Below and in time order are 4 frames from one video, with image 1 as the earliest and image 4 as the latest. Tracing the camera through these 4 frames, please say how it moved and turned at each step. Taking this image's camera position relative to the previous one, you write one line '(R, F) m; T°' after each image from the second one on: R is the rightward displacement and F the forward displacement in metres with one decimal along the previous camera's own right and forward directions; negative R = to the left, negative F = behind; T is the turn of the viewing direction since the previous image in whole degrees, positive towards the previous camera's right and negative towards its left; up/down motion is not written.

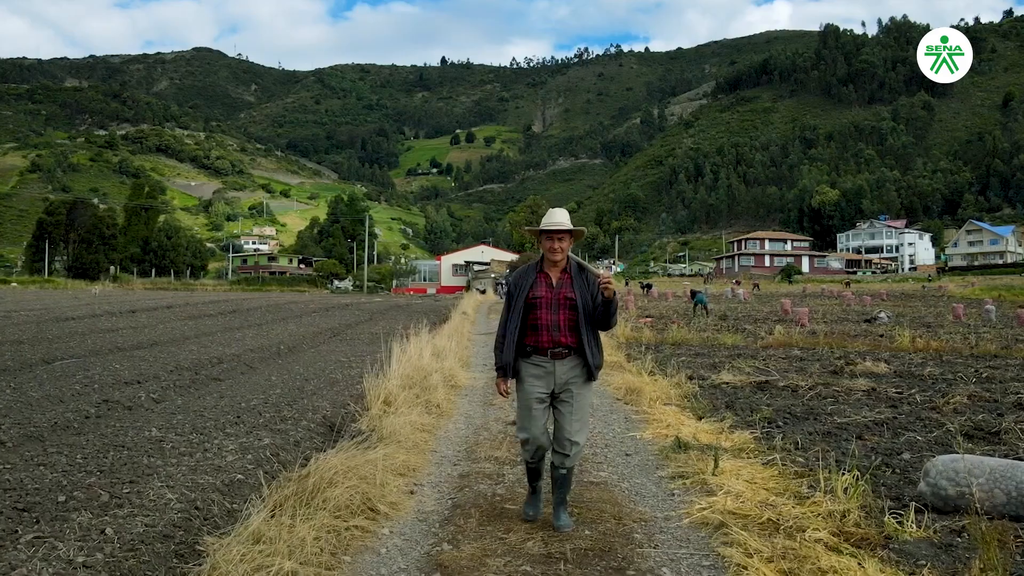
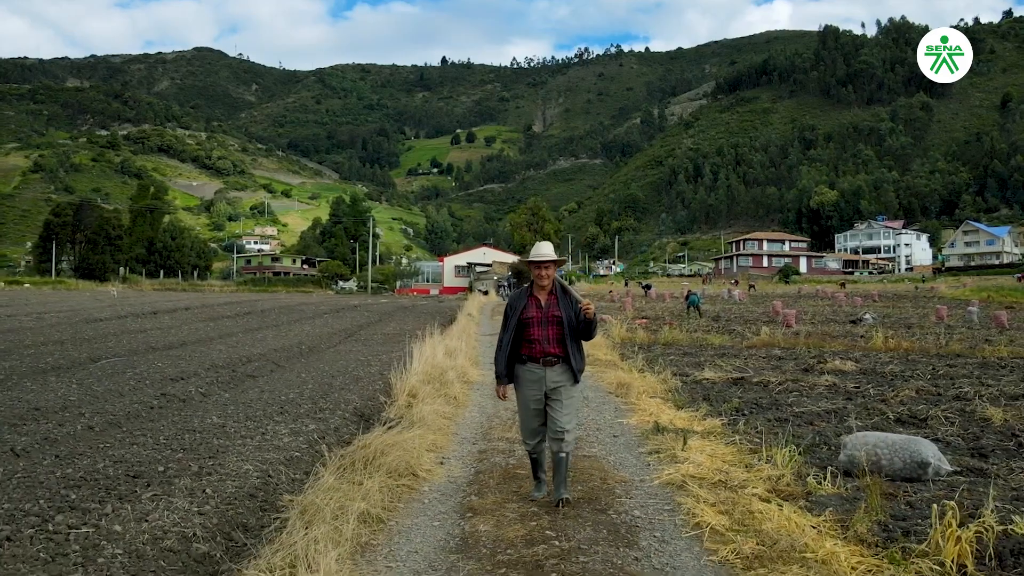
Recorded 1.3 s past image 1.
(-0.1, -1.3) m; 0°
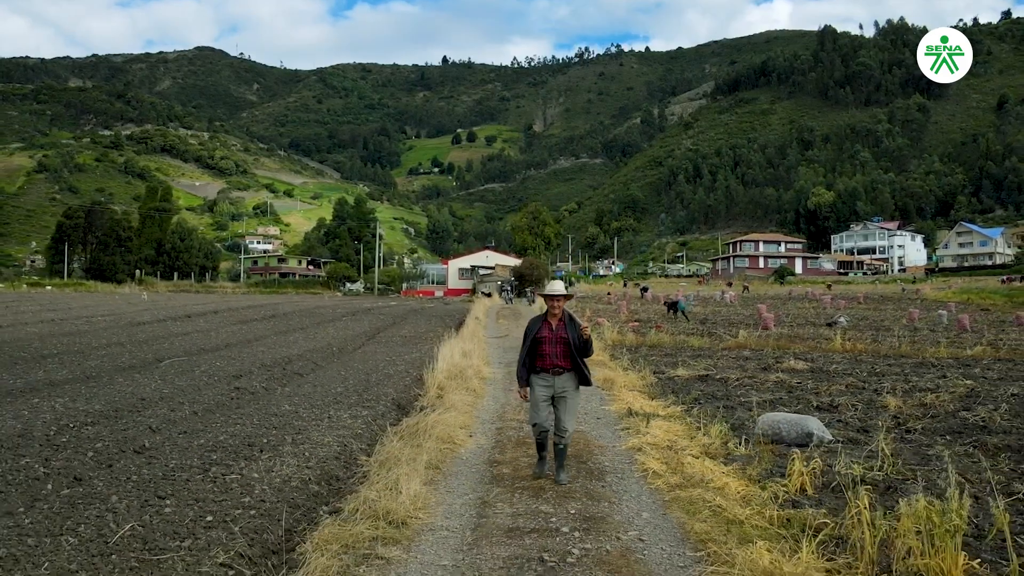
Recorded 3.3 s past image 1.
(-0.1, -2.4) m; 0°
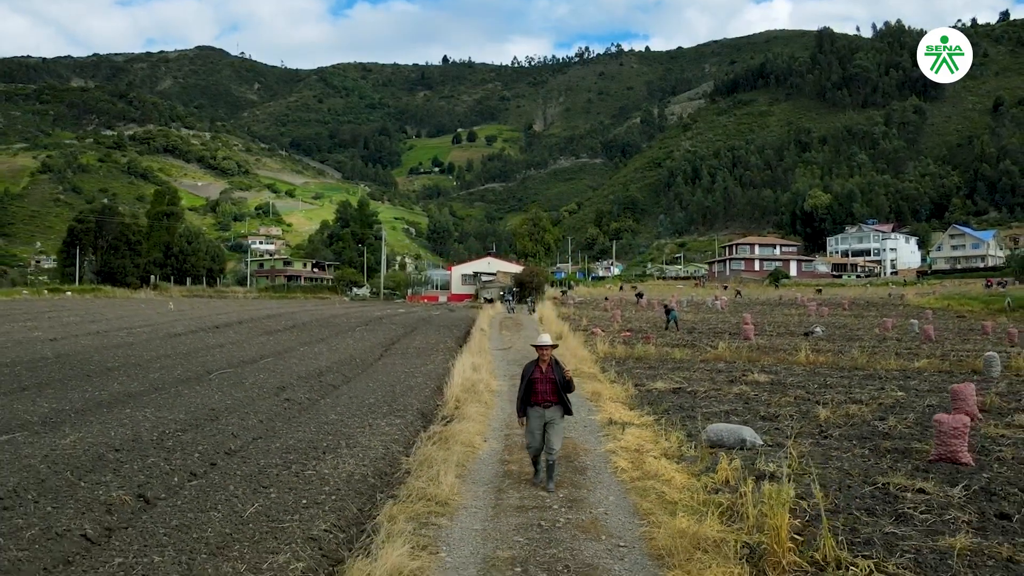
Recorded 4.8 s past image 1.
(-0.1, -2.6) m; 0°
